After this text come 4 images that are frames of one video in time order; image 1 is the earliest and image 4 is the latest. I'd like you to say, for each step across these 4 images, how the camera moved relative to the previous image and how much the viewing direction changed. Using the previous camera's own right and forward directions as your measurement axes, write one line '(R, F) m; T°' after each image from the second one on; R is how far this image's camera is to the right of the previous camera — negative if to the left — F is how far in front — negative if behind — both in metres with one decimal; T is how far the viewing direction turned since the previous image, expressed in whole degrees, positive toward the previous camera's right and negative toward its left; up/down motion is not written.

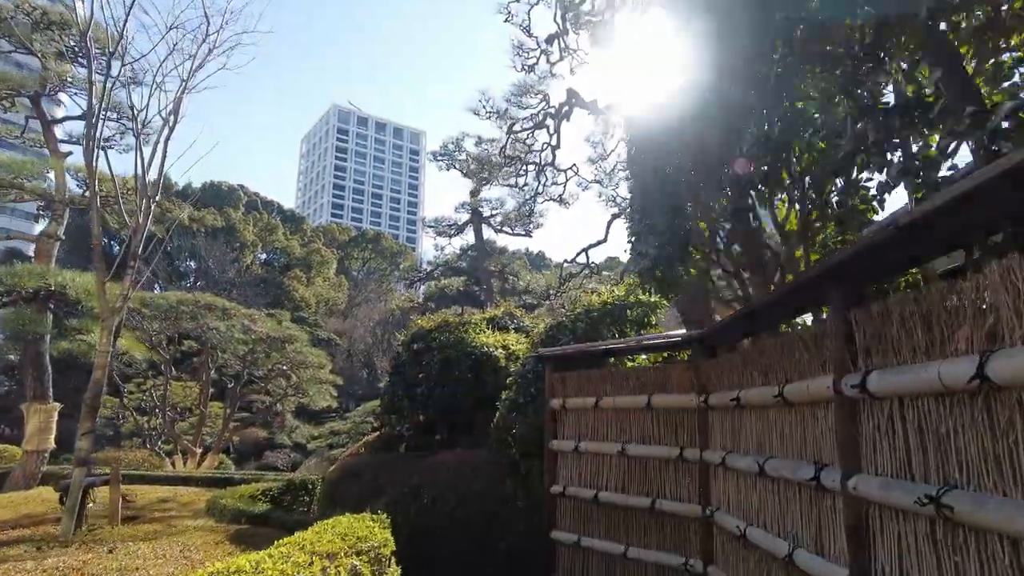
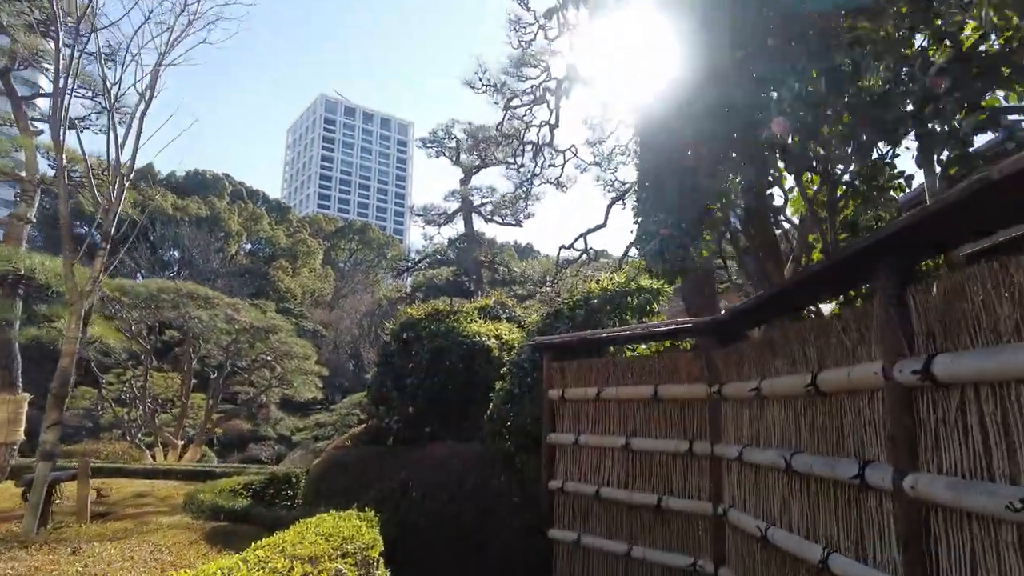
(-0.1, +0.3) m; +1°
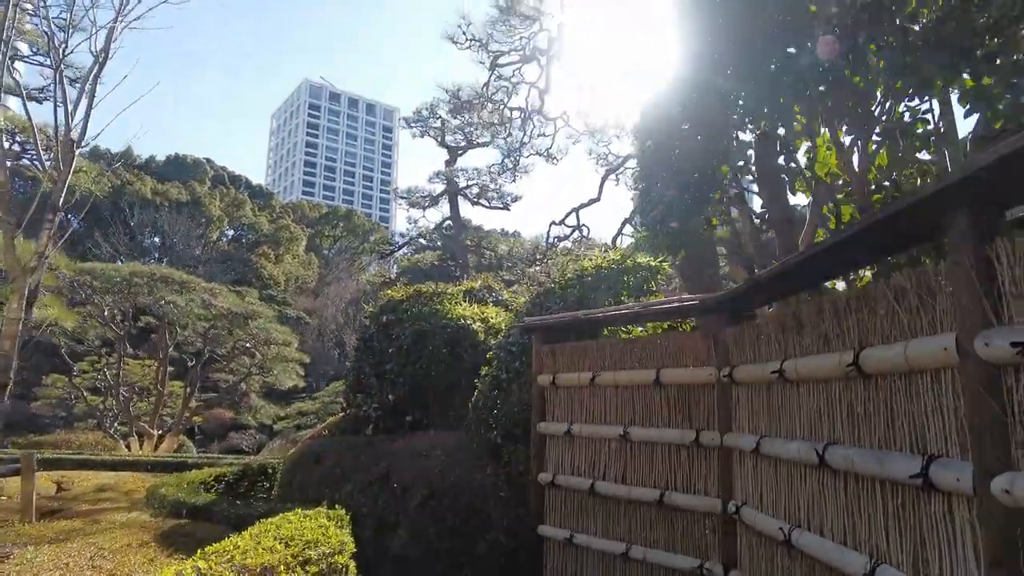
(0.0, +0.4) m; +1°
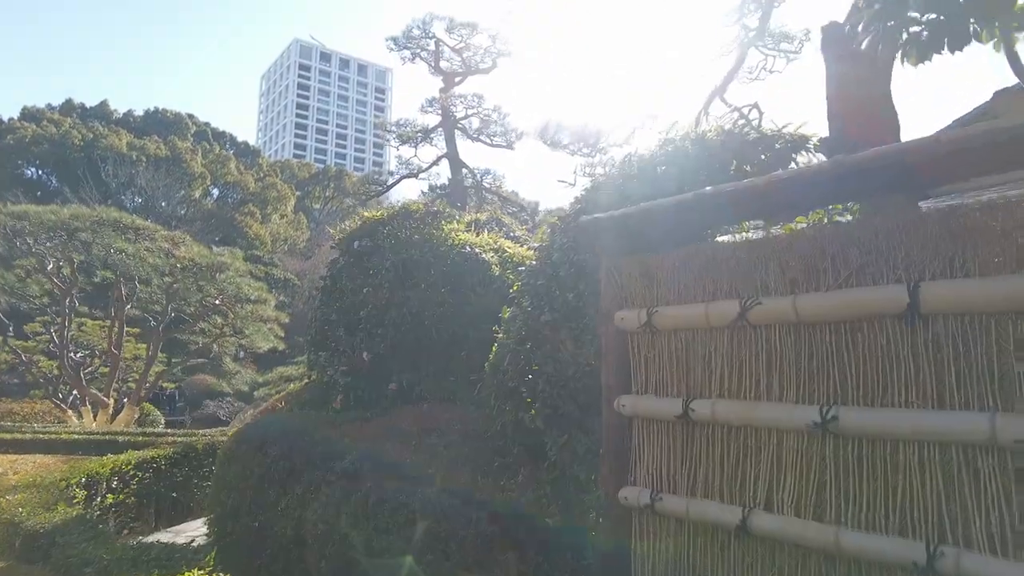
(-0.3, +2.1) m; 0°
